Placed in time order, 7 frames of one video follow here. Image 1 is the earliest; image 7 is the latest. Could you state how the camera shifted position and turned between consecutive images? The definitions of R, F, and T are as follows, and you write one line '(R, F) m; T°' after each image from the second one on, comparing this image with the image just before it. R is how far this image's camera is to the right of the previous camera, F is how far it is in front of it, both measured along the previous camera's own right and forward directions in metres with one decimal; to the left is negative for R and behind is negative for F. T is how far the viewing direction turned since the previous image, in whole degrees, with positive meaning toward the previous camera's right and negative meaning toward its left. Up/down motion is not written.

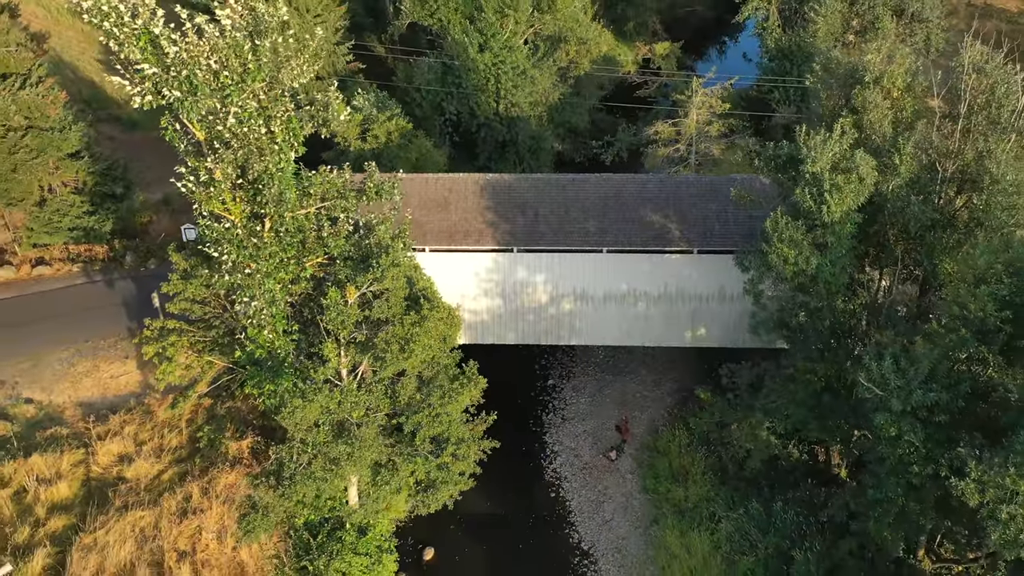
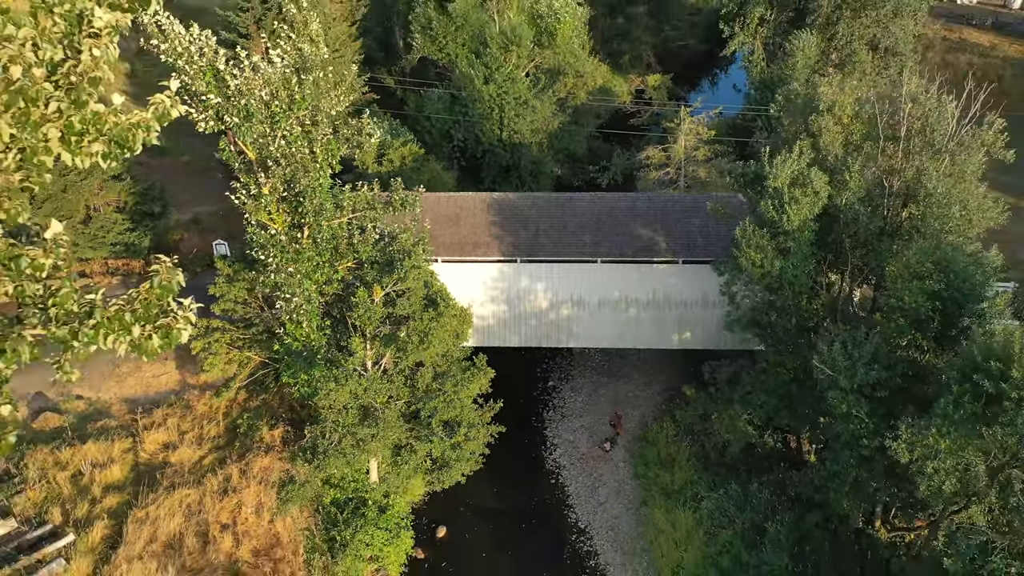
(-0.1, -1.8) m; 0°
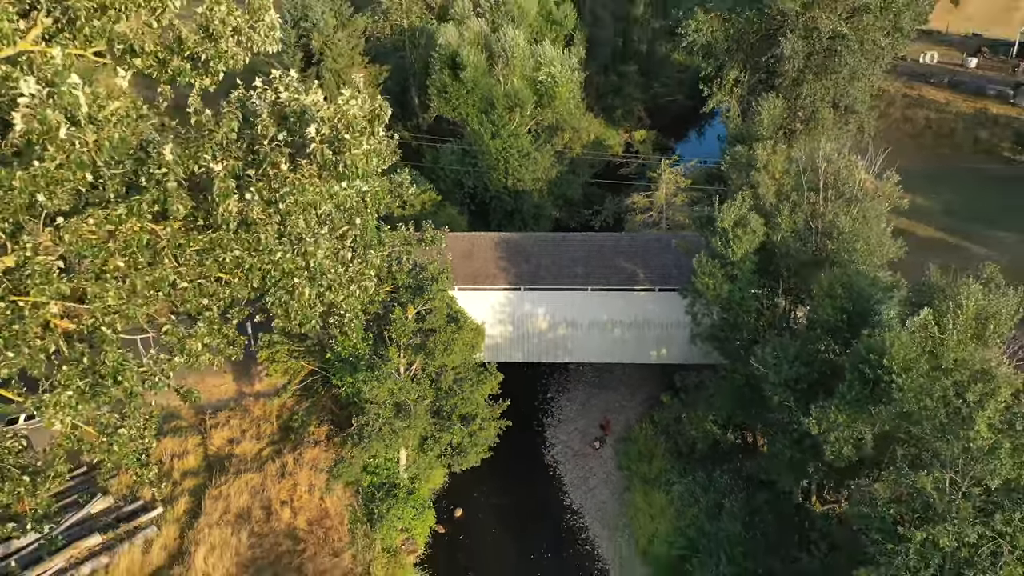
(-0.1, -3.7) m; 0°
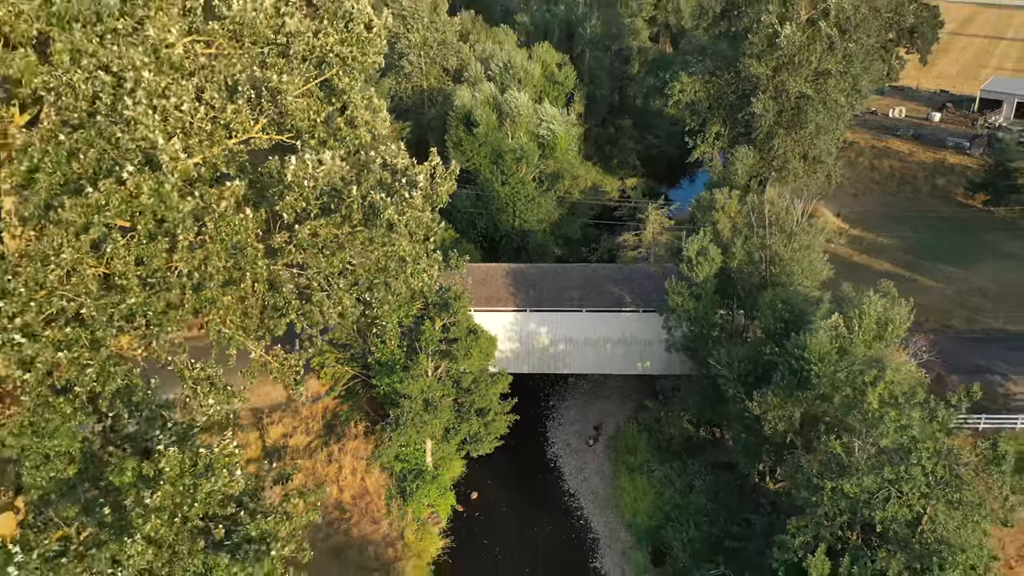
(-0.1, -4.2) m; 0°
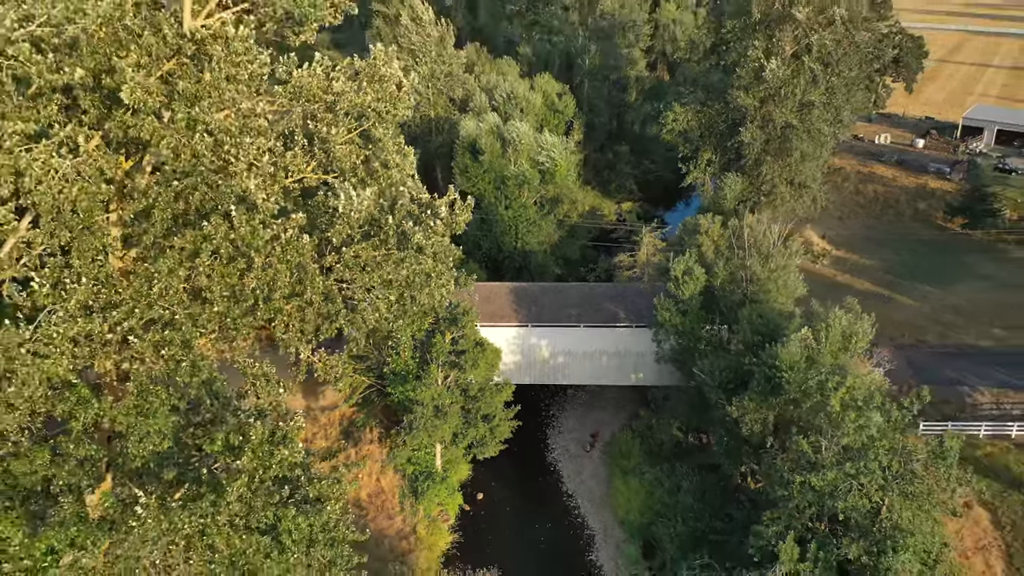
(0.0, -2.2) m; 0°
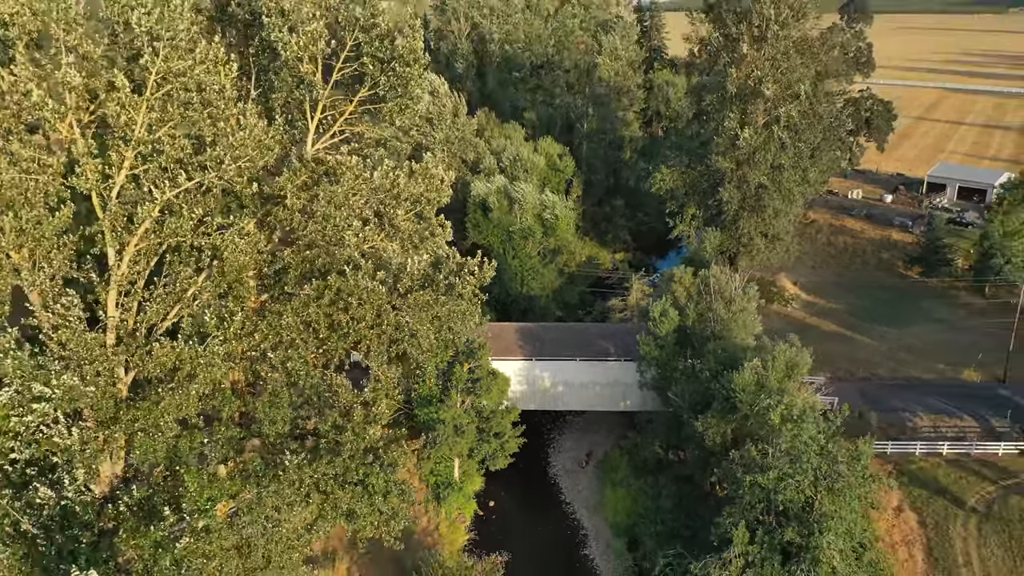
(-0.1, -5.0) m; 0°
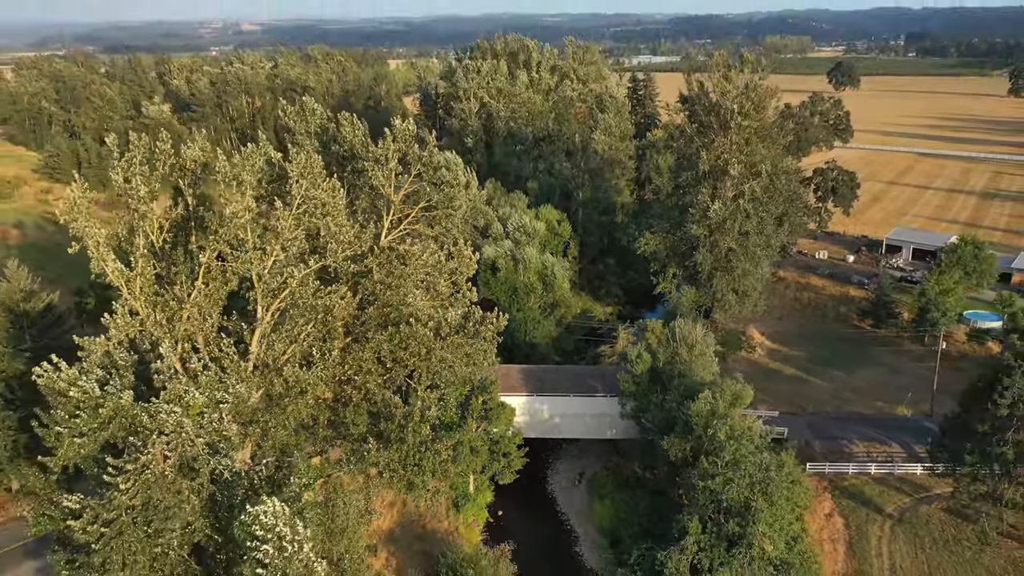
(-0.1, -7.2) m; 0°
